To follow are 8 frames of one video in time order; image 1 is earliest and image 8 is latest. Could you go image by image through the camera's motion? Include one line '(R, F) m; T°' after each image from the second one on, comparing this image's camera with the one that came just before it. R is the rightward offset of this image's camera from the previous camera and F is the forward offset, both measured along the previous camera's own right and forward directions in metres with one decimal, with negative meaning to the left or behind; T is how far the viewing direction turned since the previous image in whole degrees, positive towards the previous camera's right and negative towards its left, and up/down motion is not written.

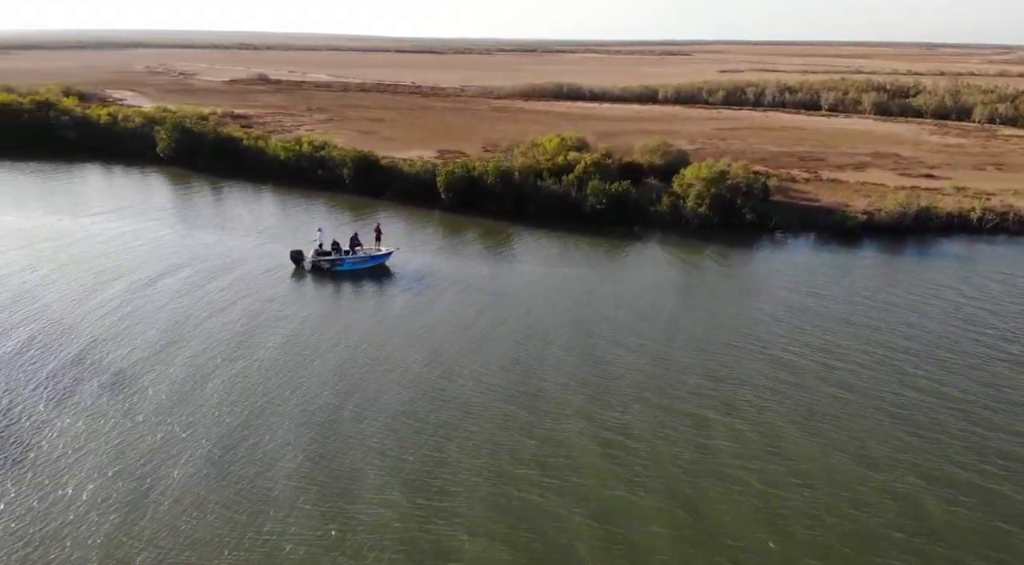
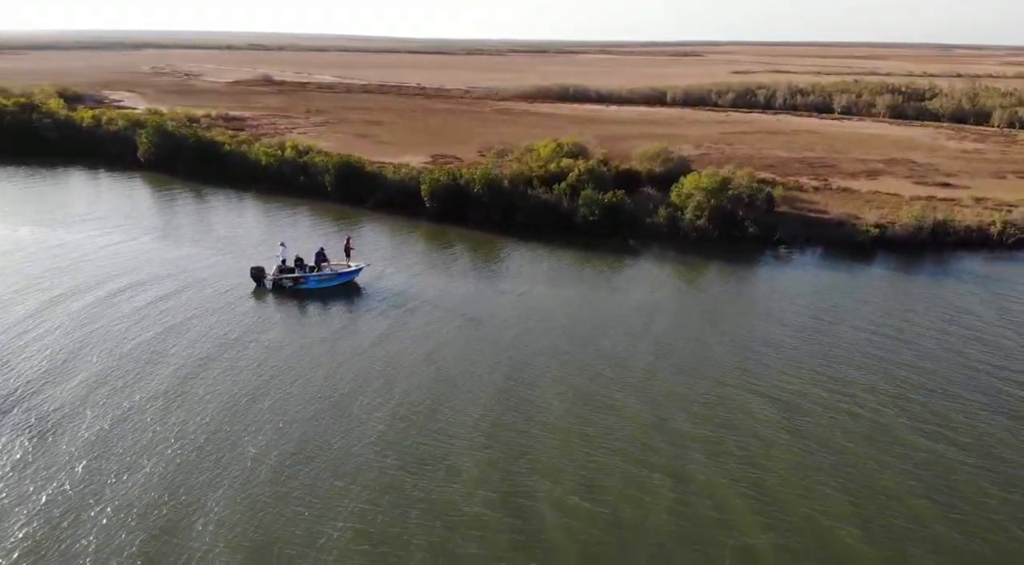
(+1.3, +2.8) m; -1°
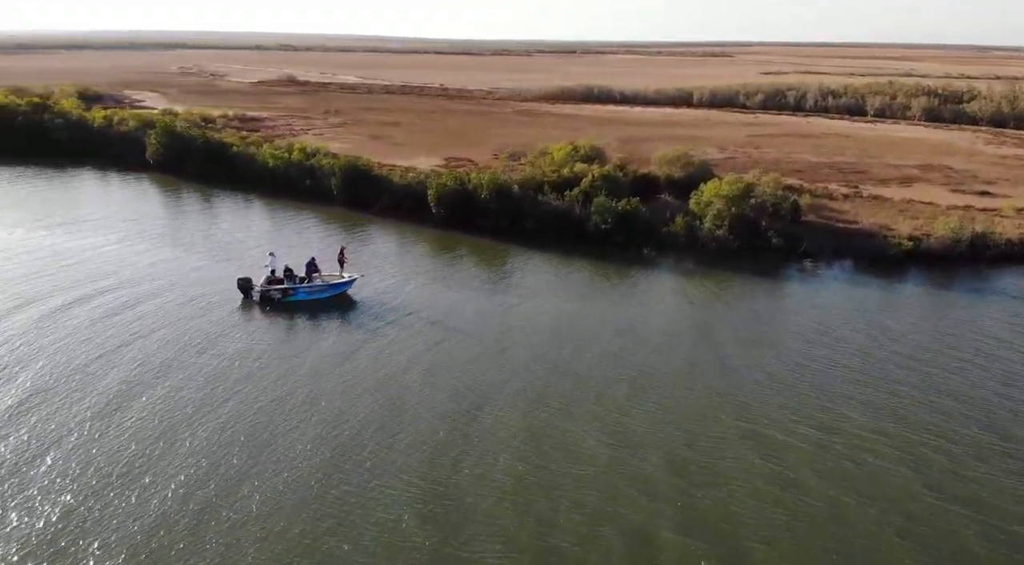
(+1.1, +2.1) m; -2°
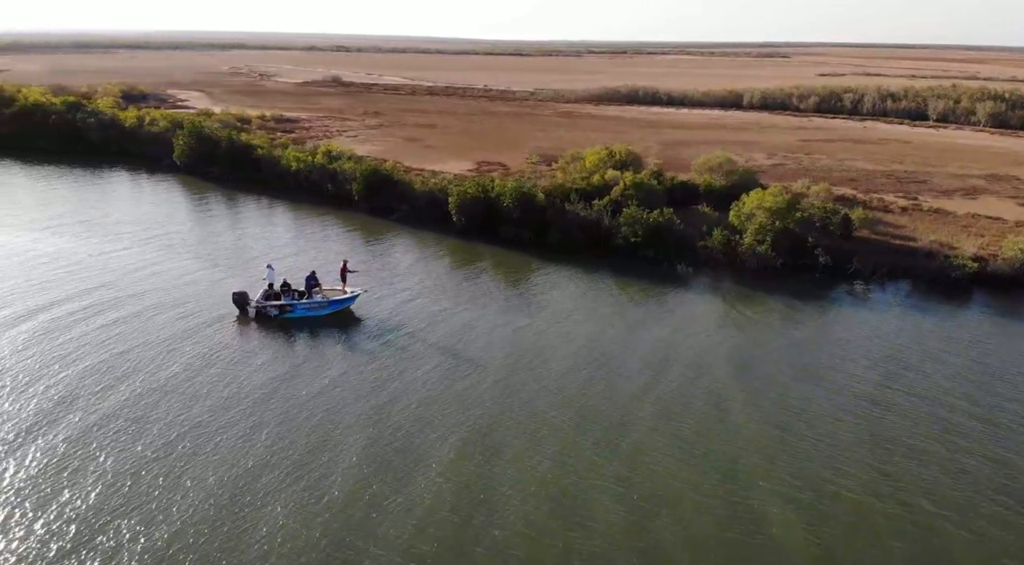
(+1.3, +2.6) m; -4°
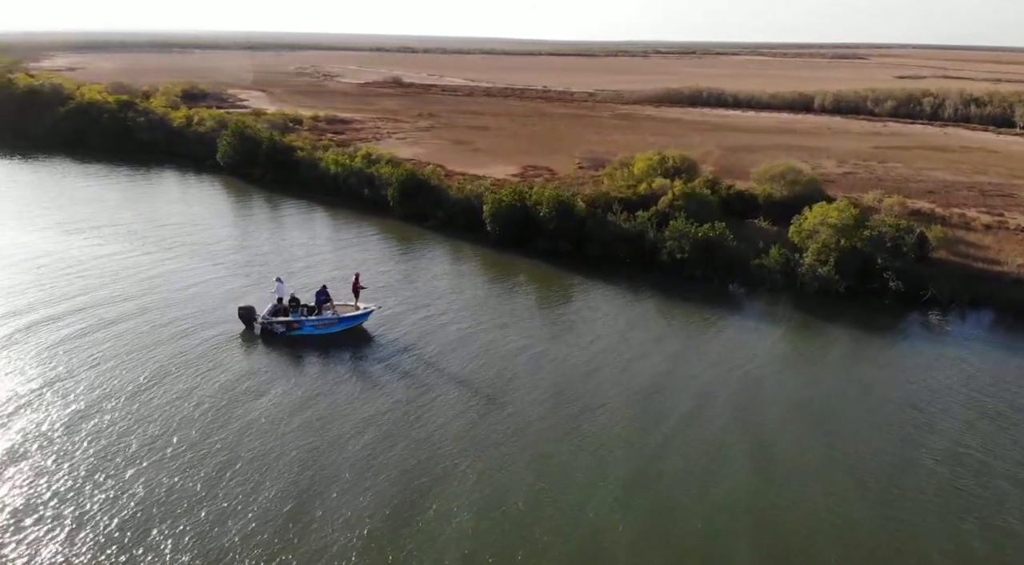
(+1.3, +2.7) m; -5°
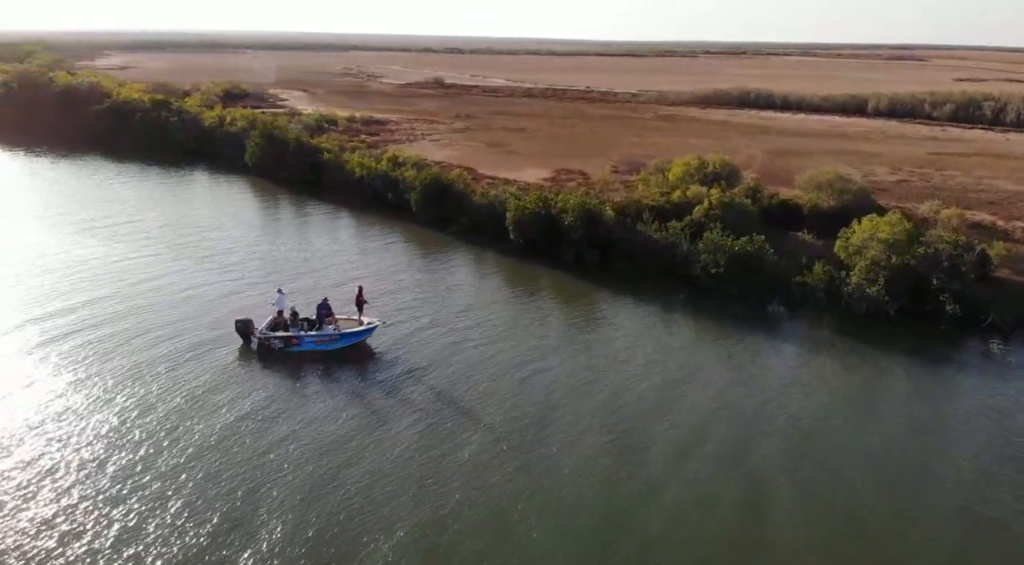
(+1.0, +2.0) m; -3°
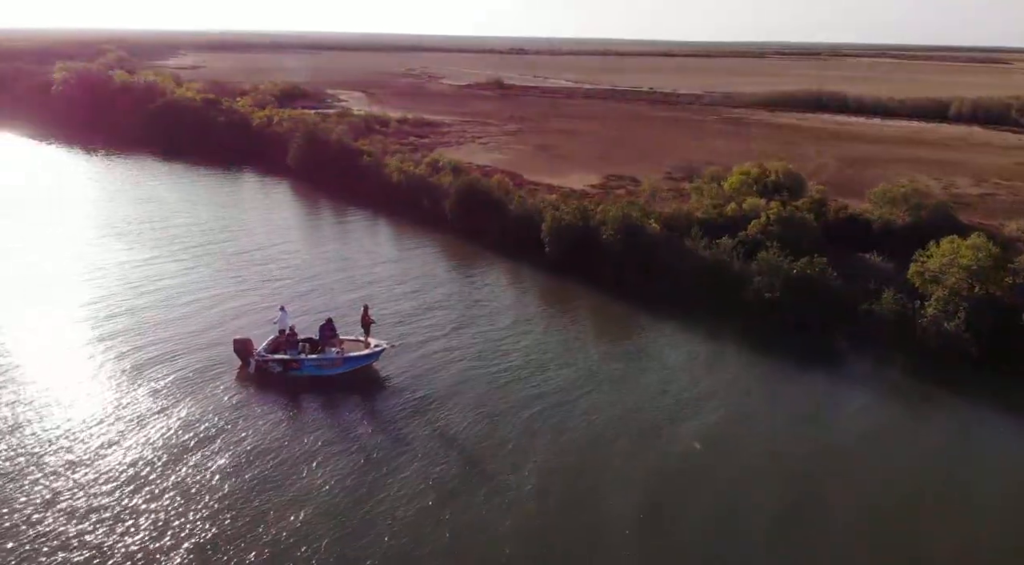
(+1.2, +2.6) m; -5°
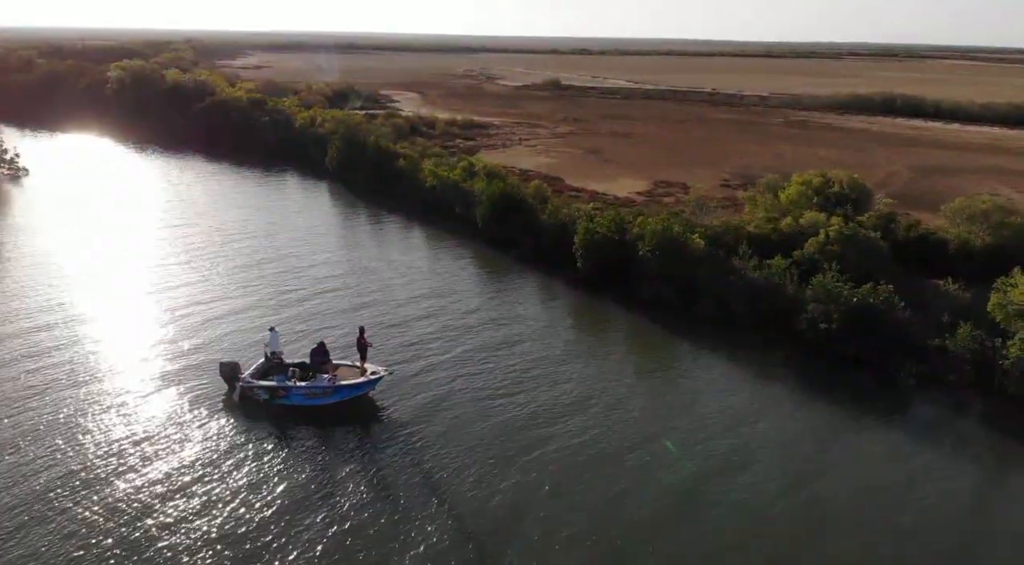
(+1.4, +2.6) m; -5°
